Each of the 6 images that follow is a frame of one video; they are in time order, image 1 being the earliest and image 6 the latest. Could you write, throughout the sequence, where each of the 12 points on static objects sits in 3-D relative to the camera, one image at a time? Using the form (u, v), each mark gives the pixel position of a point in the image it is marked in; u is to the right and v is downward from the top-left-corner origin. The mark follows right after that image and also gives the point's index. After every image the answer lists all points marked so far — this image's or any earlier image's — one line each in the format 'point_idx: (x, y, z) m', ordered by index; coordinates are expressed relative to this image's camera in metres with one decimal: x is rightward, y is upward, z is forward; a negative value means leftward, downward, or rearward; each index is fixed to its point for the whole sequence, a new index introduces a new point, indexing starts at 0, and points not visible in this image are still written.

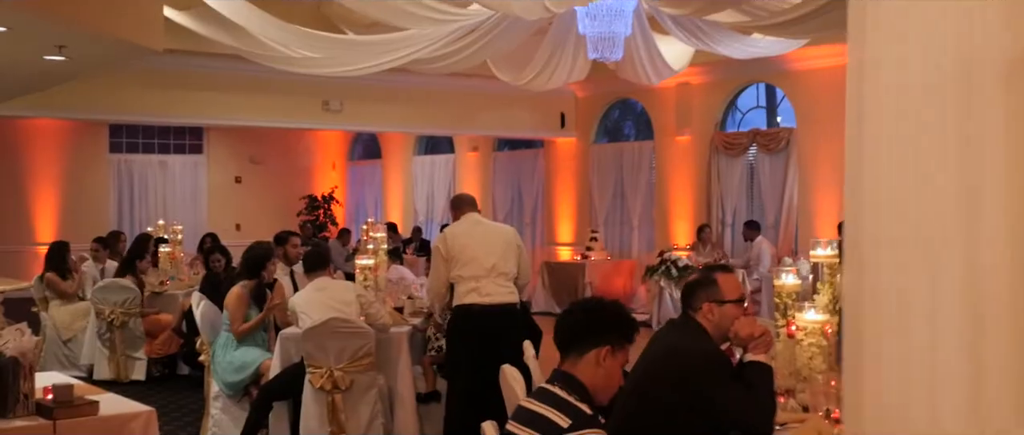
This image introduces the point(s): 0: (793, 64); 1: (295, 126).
0: (+2.5, +1.3, +11.3) m
1: (-2.0, +0.9, +11.5) m
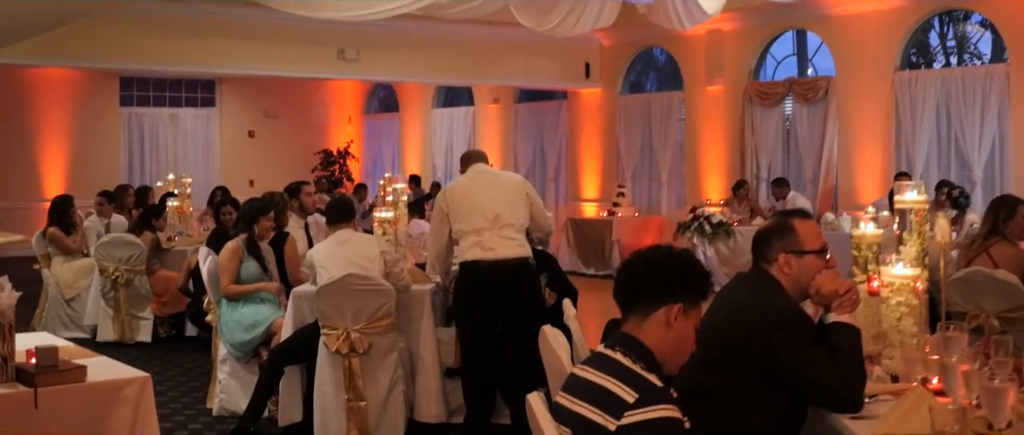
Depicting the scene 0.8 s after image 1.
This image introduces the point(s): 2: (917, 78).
0: (+2.7, +1.7, +10.7) m
1: (-1.8, +1.3, +11.0) m
2: (+3.2, +1.1, +10.0) m
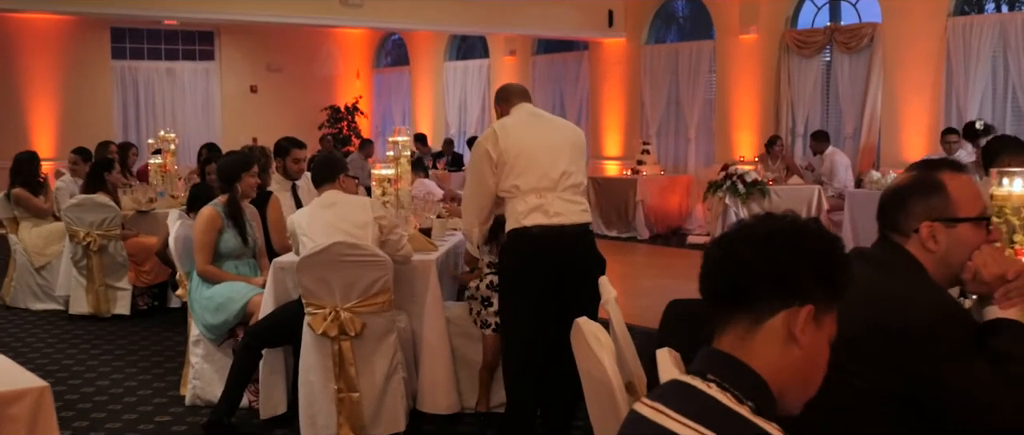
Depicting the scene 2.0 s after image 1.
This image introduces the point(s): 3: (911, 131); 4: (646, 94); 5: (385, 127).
0: (+2.8, +2.1, +9.8) m
1: (-1.6, +1.6, +10.2) m
2: (+3.3, +1.4, +9.2) m
3: (+3.0, +0.6, +9.6) m
4: (+1.3, +1.2, +12.2) m
5: (-1.6, +1.2, +16.3) m
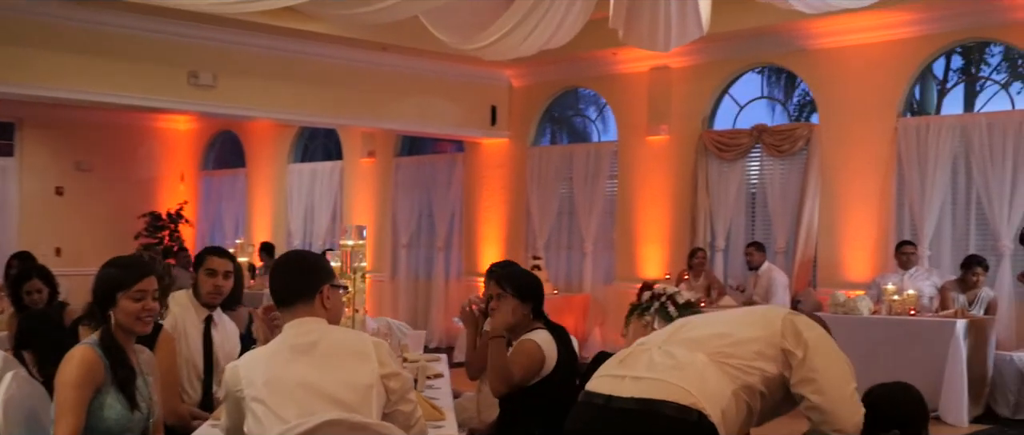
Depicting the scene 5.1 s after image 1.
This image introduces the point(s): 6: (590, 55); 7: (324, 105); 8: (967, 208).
0: (+2.1, +1.2, +8.7) m
1: (-2.4, +0.7, +8.3) m
2: (+2.7, +0.6, +8.1) m
3: (+2.3, -0.2, +8.4) m
4: (+0.2, +0.1, +10.7) m
5: (-3.3, -0.2, +14.3) m
6: (+0.6, +1.3, +9.9) m
7: (-1.4, +0.8, +9.4) m
8: (+2.8, +0.1, +7.9) m
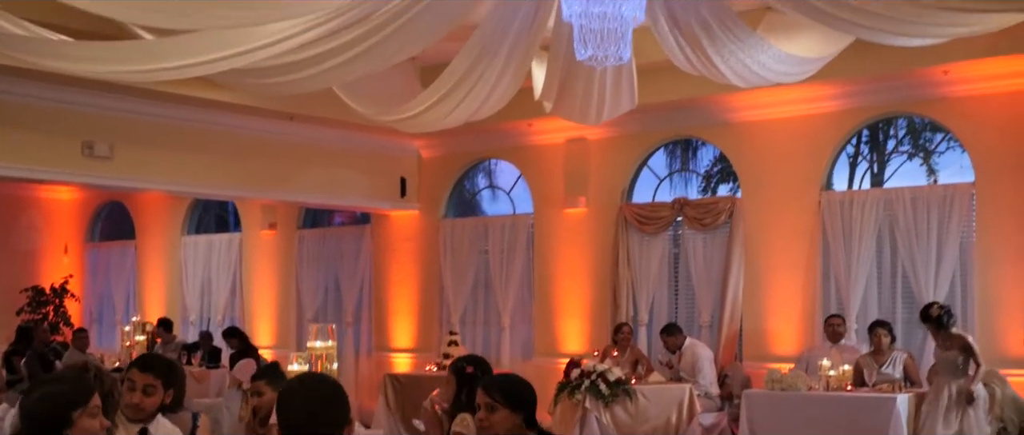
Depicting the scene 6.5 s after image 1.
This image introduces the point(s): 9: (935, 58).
0: (+1.5, +0.7, +8.7) m
1: (-2.9, +0.2, +7.8) m
2: (+2.2, +0.1, +8.1) m
3: (+1.8, -0.7, +8.4) m
4: (-0.5, -0.5, +10.4) m
5: (-4.4, -1.0, +13.6) m
6: (-0.1, +0.7, +9.7) m
7: (-2.0, +0.3, +9.1) m
8: (+2.4, -0.4, +8.0) m
9: (+2.4, +0.9, +7.3) m
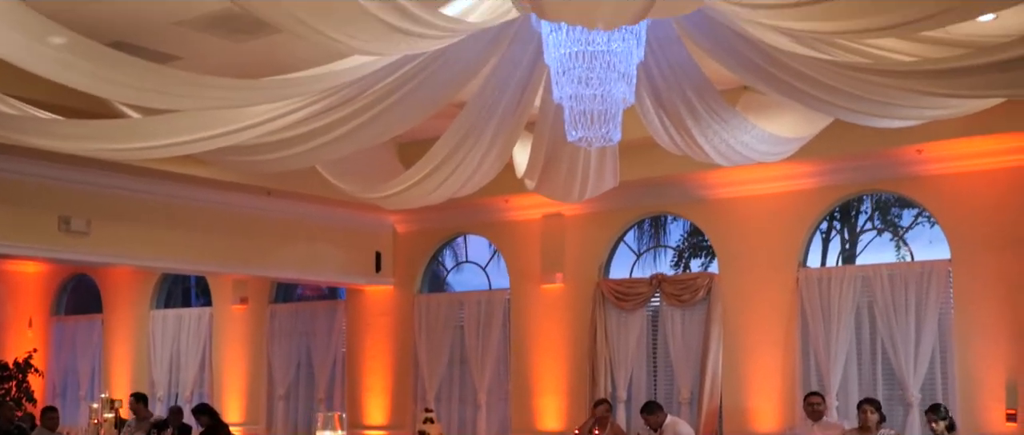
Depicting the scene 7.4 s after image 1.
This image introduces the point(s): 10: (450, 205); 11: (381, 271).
0: (+1.4, +0.2, +8.8) m
1: (-3.0, -0.2, +7.7) m
2: (+2.1, -0.4, +8.2) m
3: (+1.6, -1.2, +8.4) m
4: (-0.7, -1.1, +10.4) m
5: (-4.7, -1.8, +13.4) m
6: (-0.2, +0.1, +9.7) m
7: (-2.2, -0.3, +9.0) m
8: (+2.3, -0.9, +8.0) m
9: (+2.3, +0.5, +7.4) m
10: (-0.5, +0.1, +10.0) m
11: (-1.1, -0.4, +10.6) m
